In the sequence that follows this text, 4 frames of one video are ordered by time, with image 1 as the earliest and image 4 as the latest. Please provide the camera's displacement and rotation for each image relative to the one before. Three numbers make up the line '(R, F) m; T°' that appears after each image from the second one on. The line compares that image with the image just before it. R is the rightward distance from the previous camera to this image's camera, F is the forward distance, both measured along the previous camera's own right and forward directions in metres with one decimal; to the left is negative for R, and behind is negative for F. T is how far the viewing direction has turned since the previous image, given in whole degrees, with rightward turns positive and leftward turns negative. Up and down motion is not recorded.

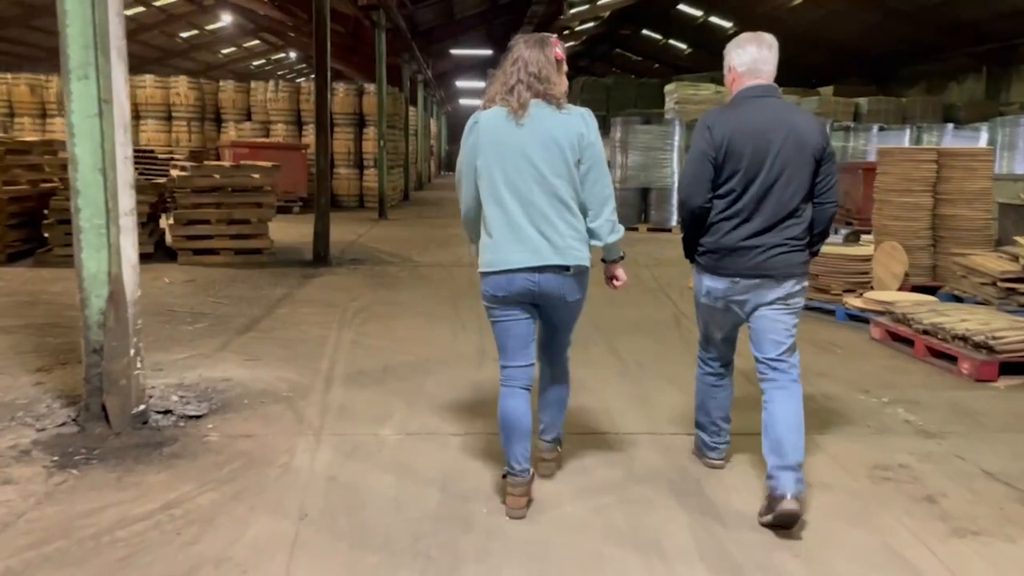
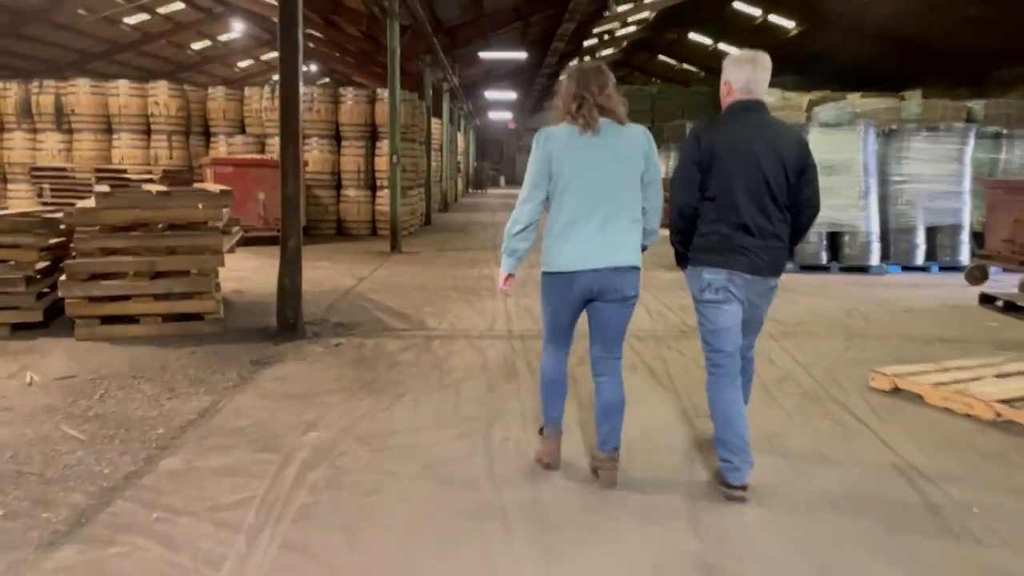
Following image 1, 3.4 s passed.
(-0.2, +3.3) m; -2°
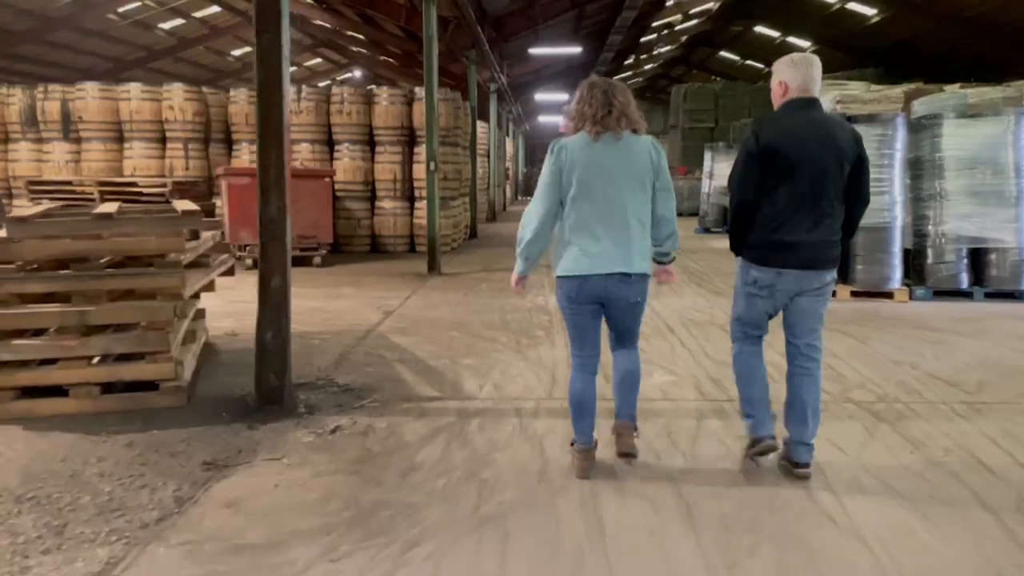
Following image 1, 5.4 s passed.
(-0.1, +2.0) m; -3°
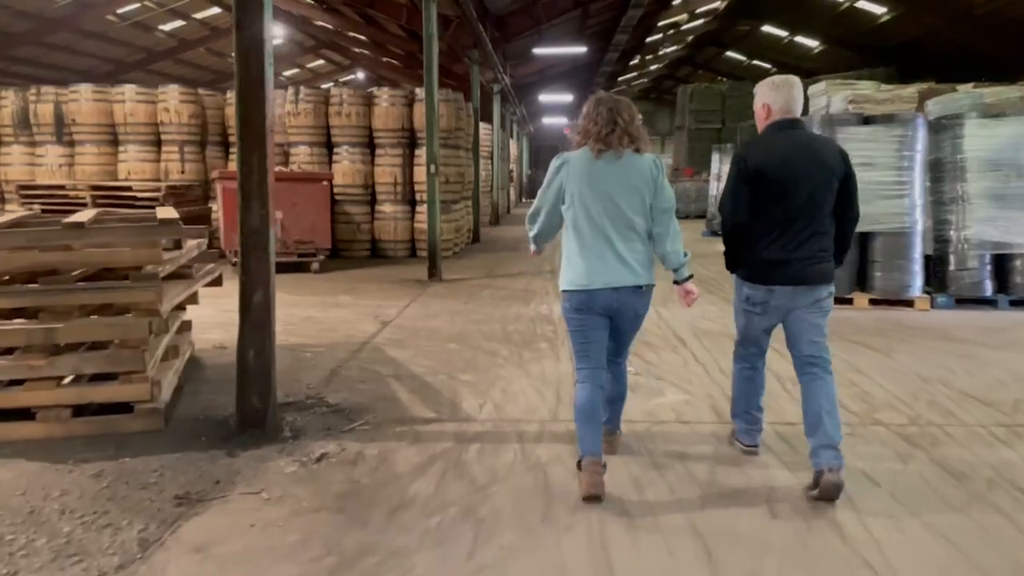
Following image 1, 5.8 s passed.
(0.0, +0.4) m; 0°
